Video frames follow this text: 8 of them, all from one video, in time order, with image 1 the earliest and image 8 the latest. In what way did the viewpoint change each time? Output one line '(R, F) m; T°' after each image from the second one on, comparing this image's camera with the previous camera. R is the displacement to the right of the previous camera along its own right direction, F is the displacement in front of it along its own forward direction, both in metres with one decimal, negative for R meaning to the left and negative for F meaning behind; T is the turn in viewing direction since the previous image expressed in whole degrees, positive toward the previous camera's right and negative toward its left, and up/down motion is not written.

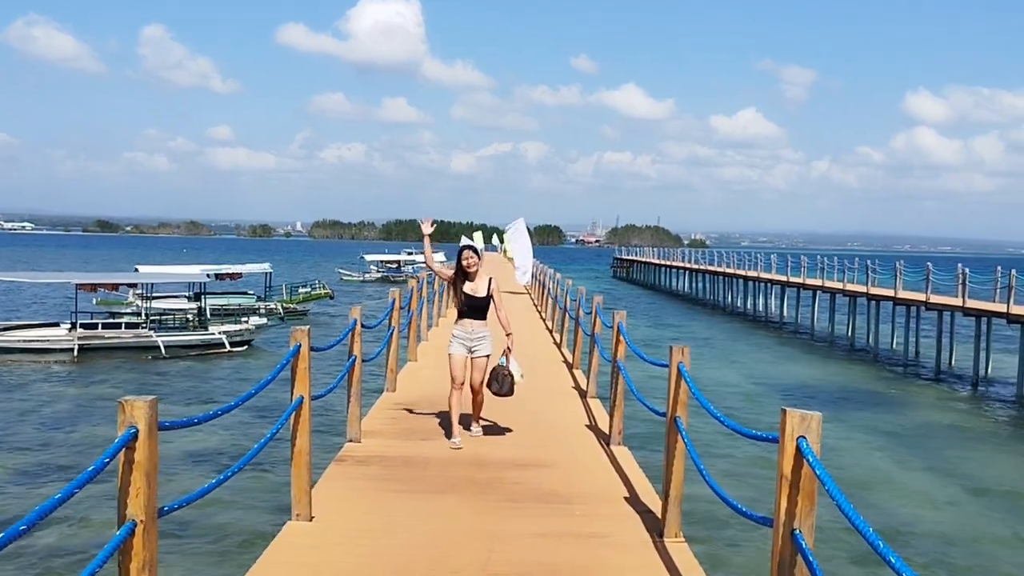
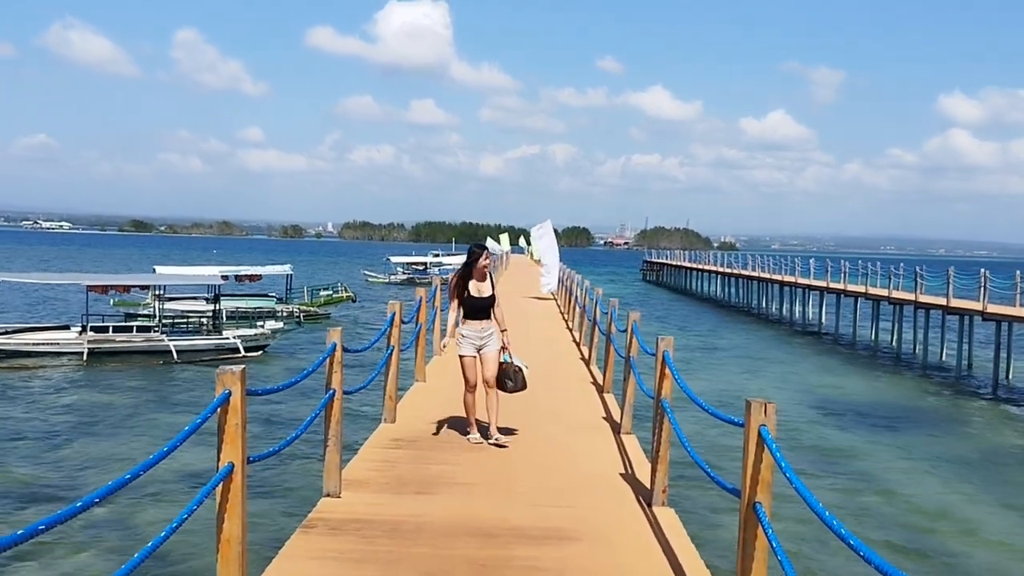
(+0.1, +1.3) m; -2°
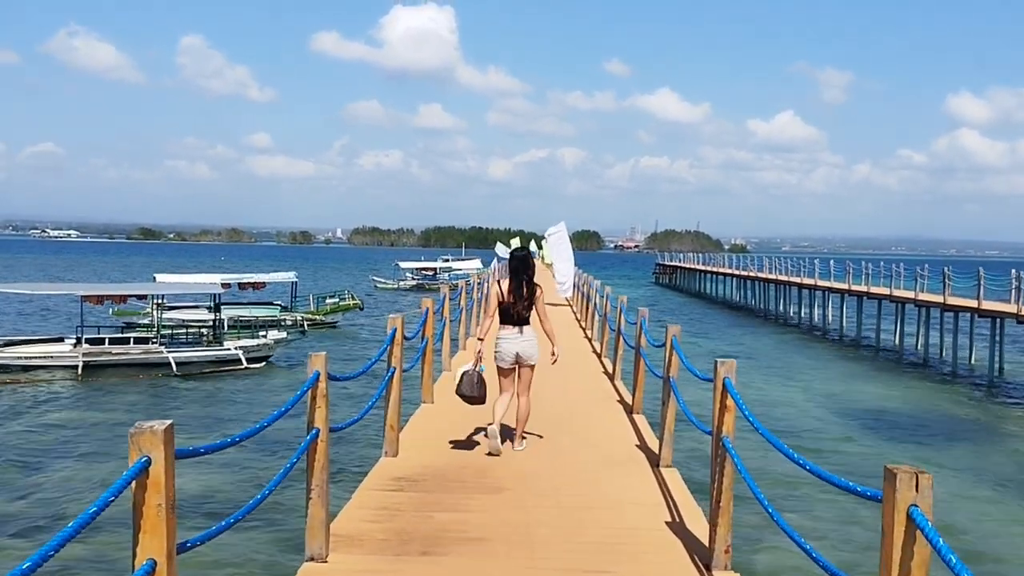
(-0.1, +1.0) m; -1°
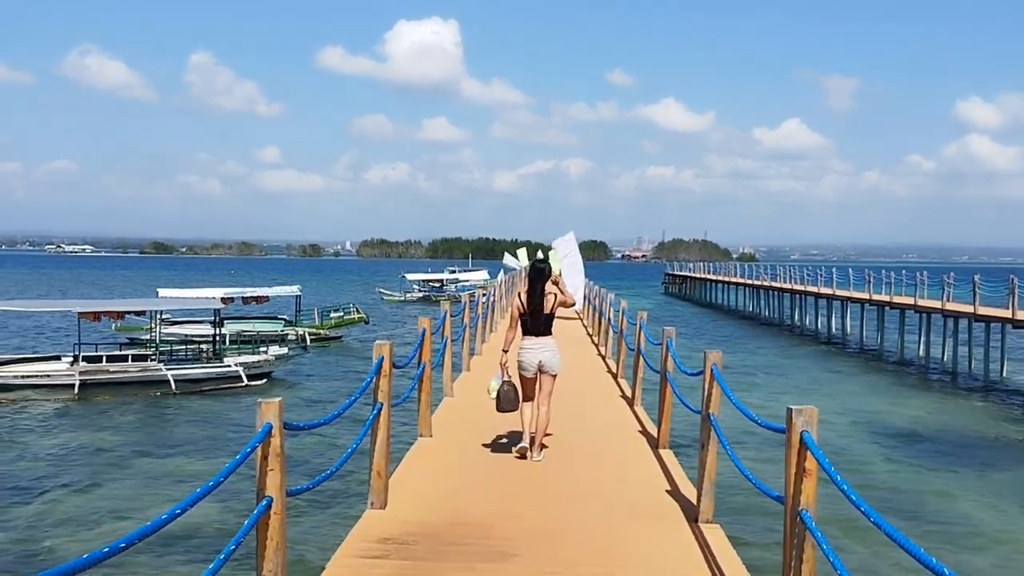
(0.0, +0.9) m; -1°
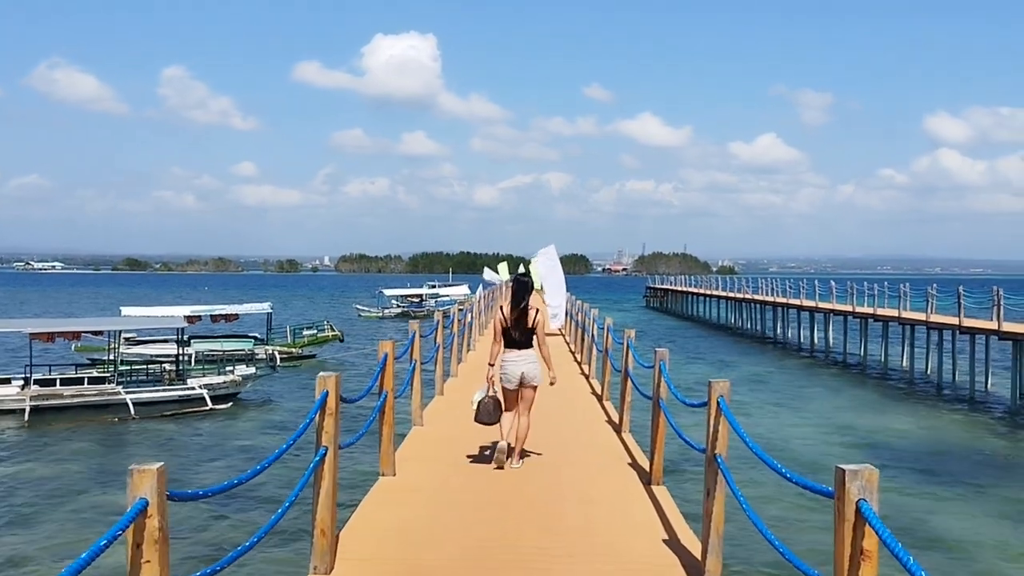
(0.0, +0.8) m; +1°
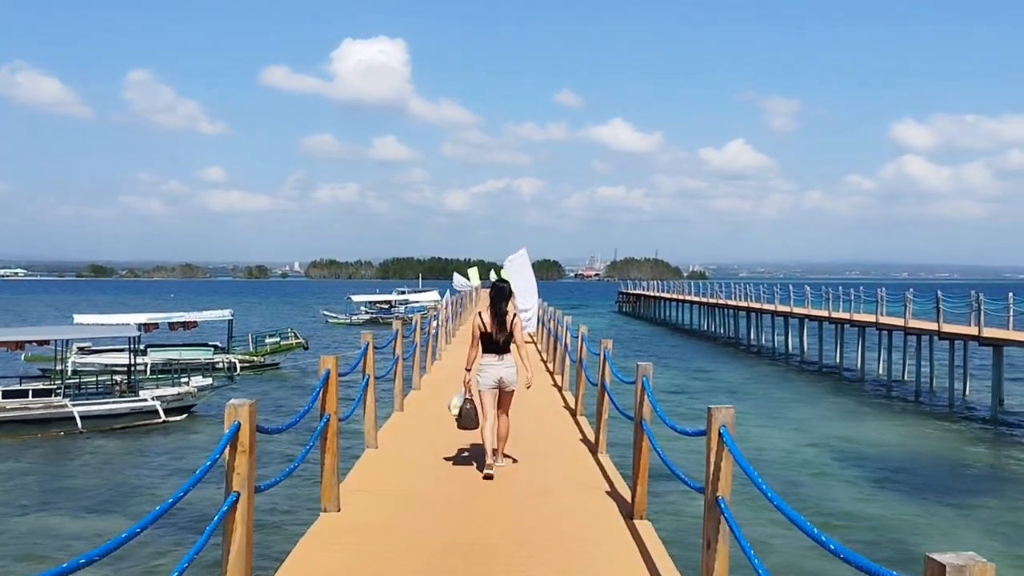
(+0.1, +0.9) m; +2°
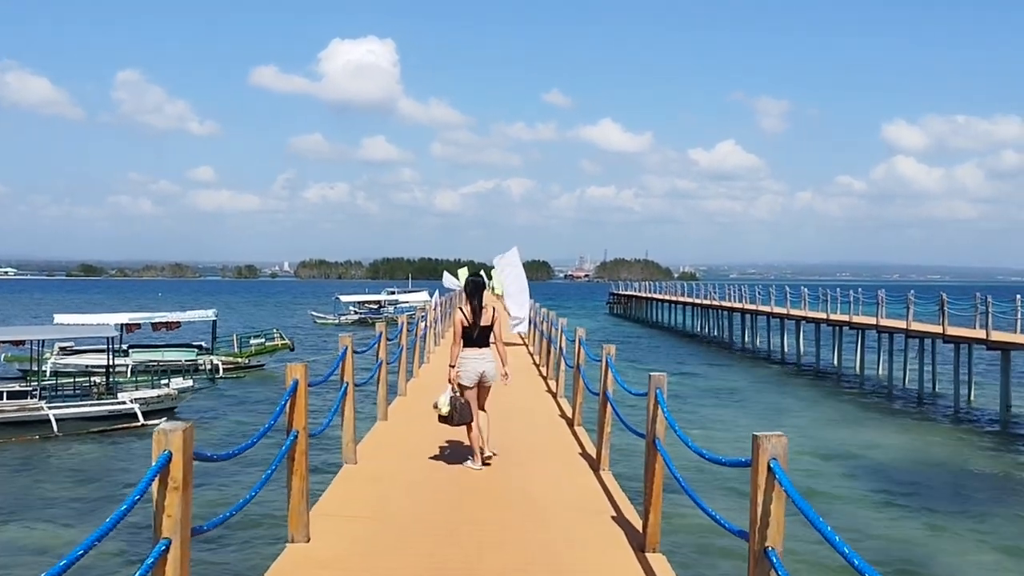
(0.0, +0.6) m; +1°
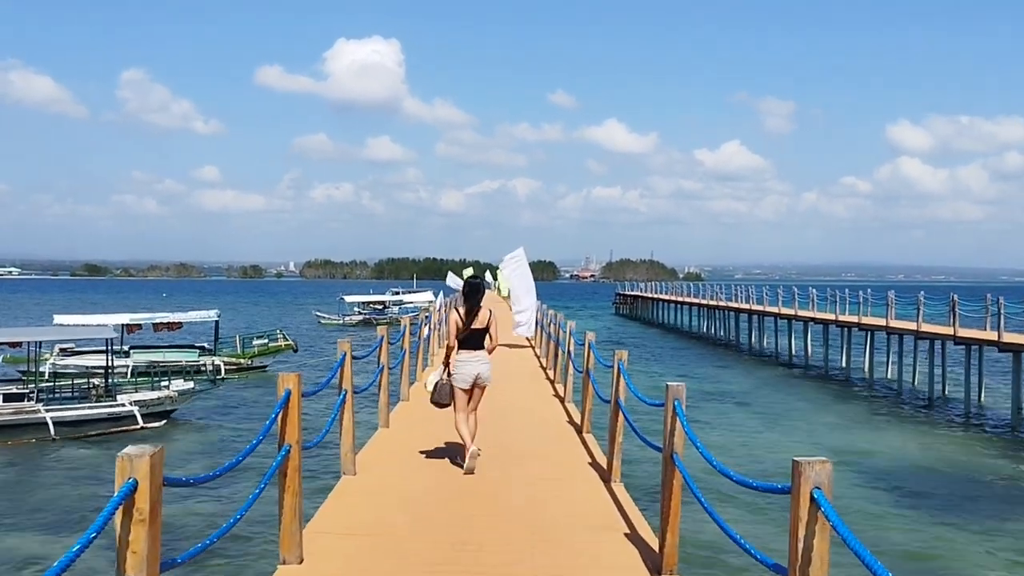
(0.0, +0.4) m; 0°
